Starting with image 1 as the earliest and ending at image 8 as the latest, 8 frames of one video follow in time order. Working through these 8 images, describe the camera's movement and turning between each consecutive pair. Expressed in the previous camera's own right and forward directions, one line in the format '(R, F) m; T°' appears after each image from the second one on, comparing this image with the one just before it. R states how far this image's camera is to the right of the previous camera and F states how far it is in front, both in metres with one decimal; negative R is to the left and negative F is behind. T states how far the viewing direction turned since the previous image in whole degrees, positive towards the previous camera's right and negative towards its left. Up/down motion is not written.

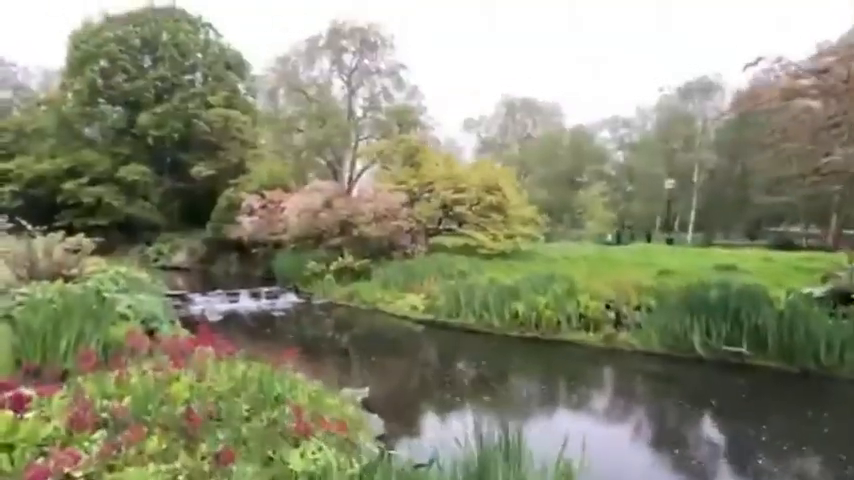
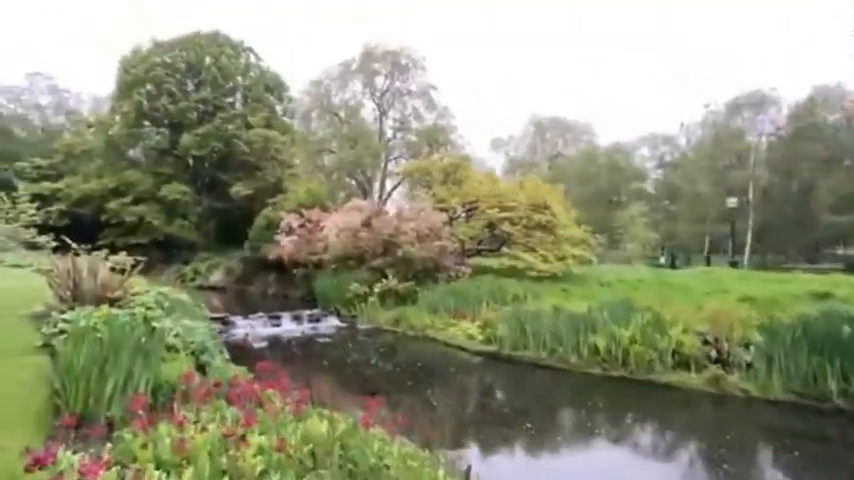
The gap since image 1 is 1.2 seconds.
(-0.4, +0.4) m; -3°
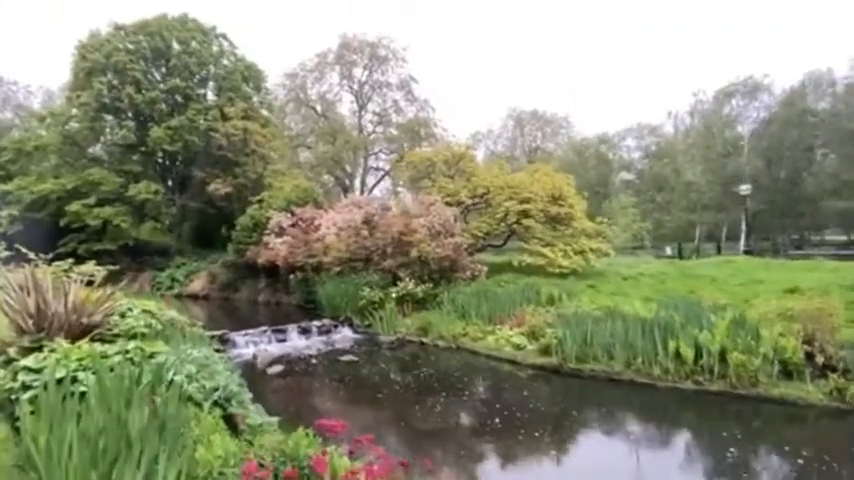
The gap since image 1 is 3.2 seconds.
(-0.6, +0.6) m; +4°
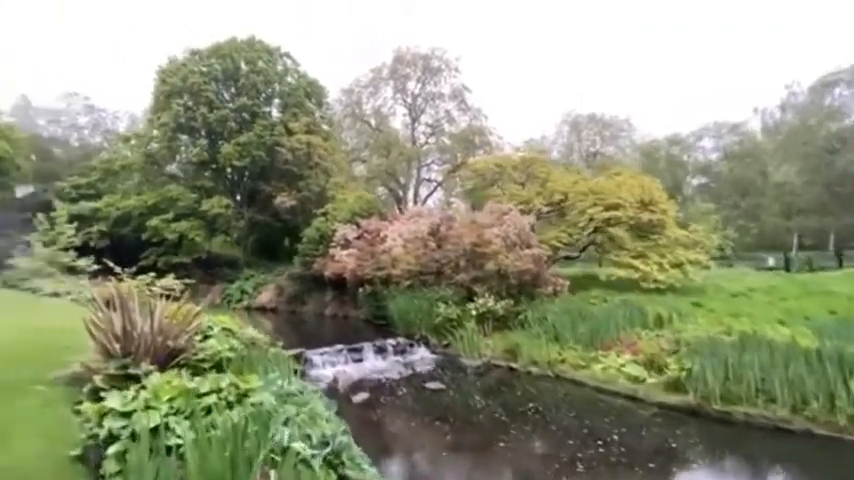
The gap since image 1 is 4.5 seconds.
(-0.4, +0.4) m; -7°
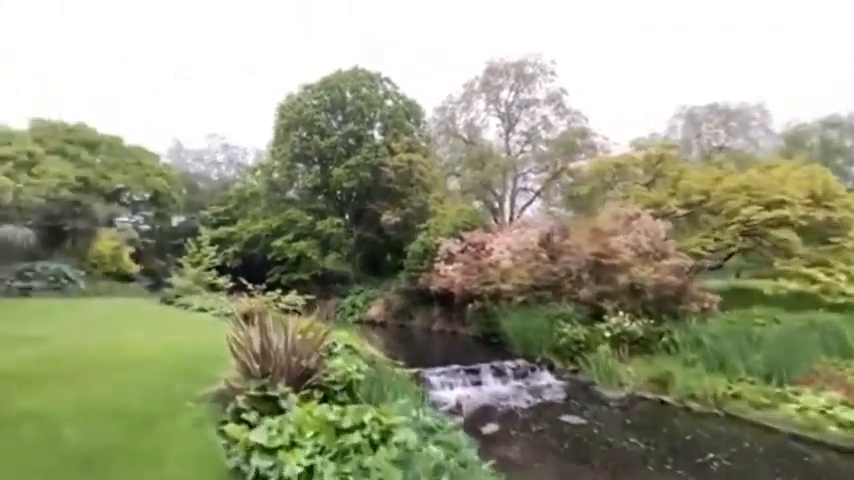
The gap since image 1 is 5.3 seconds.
(-0.2, +0.2) m; -13°
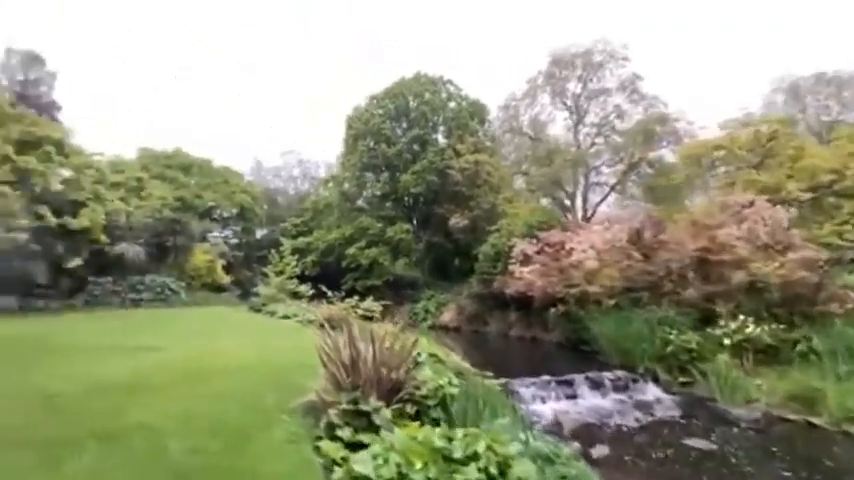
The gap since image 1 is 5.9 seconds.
(-0.1, +0.2) m; -9°
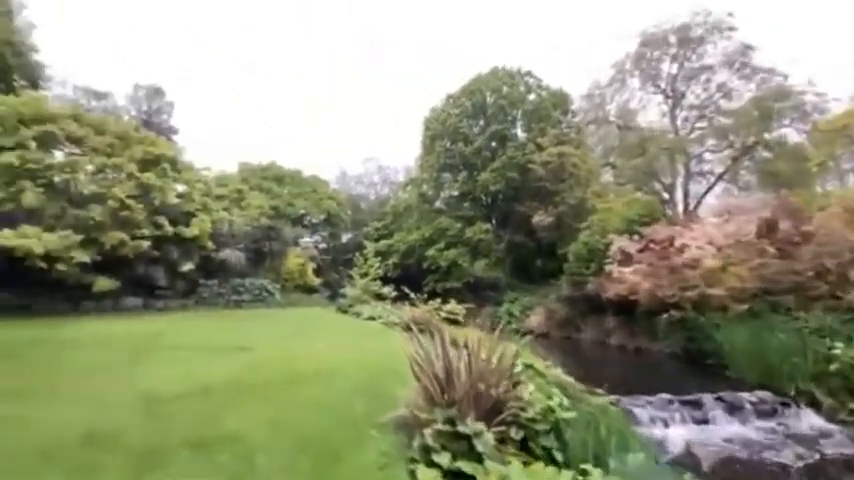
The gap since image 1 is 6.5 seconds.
(-0.1, +0.3) m; -11°
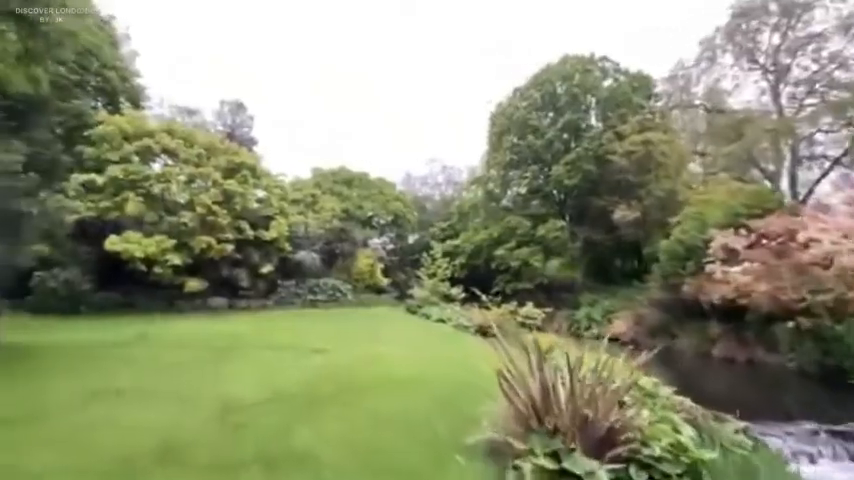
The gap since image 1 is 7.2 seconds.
(-0.1, +0.2) m; -9°
